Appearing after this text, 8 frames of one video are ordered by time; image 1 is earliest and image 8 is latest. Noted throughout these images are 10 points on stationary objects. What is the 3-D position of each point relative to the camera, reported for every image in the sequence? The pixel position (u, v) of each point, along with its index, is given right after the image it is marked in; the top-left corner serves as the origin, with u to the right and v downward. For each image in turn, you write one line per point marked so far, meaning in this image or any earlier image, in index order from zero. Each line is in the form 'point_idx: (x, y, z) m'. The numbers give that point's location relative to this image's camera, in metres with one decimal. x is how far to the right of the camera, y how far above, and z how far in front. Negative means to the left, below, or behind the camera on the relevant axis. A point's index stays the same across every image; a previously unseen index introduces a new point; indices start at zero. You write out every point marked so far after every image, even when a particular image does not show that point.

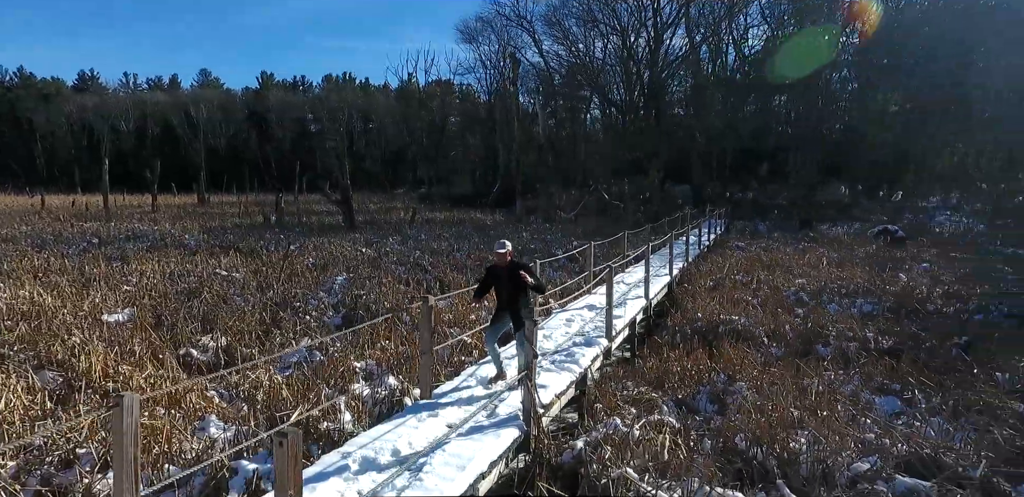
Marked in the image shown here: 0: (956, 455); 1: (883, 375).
0: (+2.7, -1.3, +3.7) m
1: (+3.0, -1.0, +5.0) m
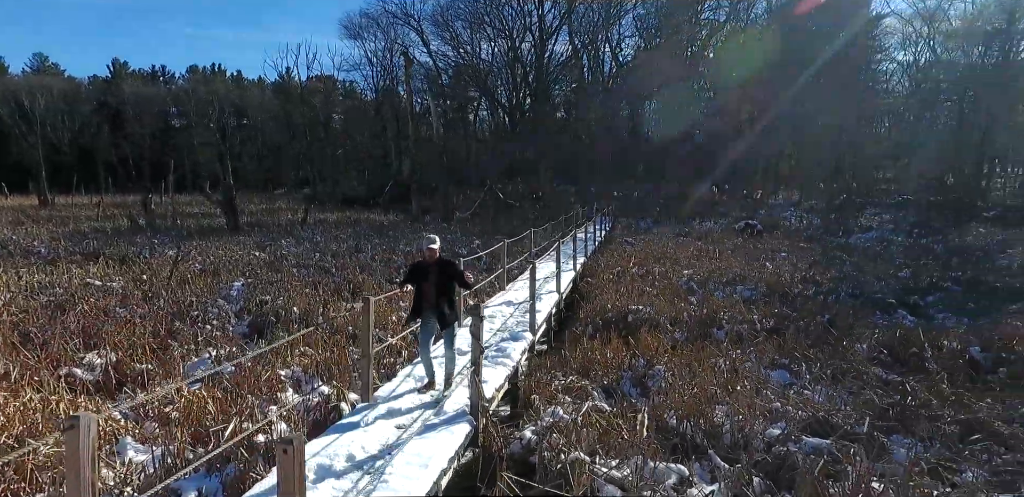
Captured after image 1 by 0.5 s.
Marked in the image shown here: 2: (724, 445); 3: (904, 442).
0: (+2.4, -1.2, +4.5) m
1: (+2.5, -1.0, +5.8) m
2: (+1.5, -1.4, +4.4) m
3: (+2.7, -1.3, +4.2) m
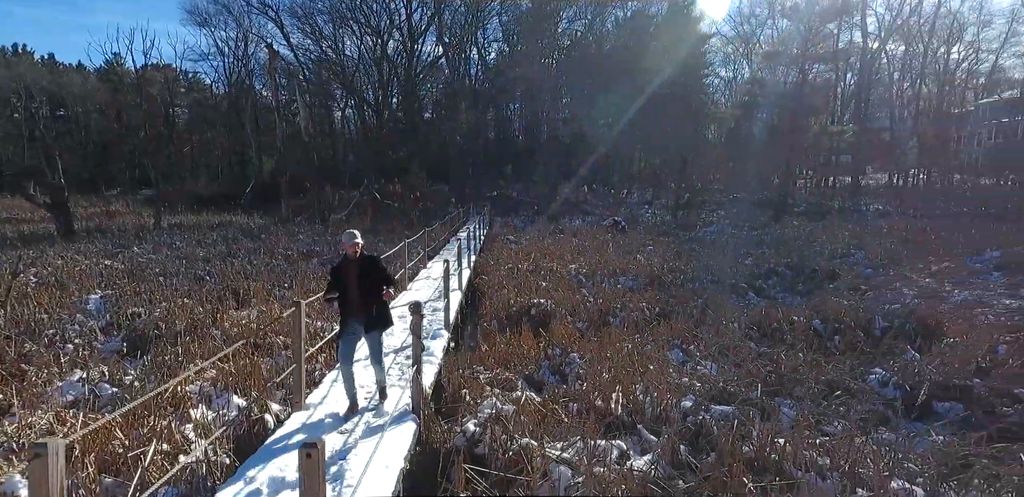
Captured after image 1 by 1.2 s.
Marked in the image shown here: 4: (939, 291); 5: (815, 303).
0: (+2.0, -1.2, +5.4) m
1: (+1.7, -0.9, +6.7) m
2: (+1.1, -1.4, +5.1) m
3: (+2.3, -1.3, +5.2) m
4: (+5.6, -0.6, +8.1) m
5: (+3.7, -0.7, +7.5) m
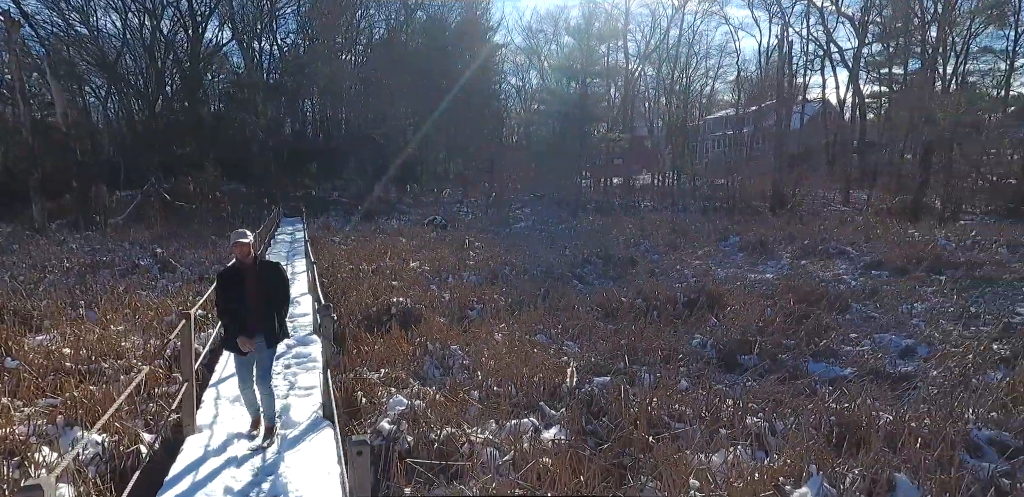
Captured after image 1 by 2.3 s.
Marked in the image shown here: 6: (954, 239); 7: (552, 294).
0: (+0.9, -1.1, +6.4) m
1: (+0.2, -0.9, +7.5) m
2: (+0.3, -1.4, +5.8) m
3: (+1.4, -1.2, +6.3) m
4: (+3.3, -0.4, +10.3) m
5: (+1.8, -0.6, +8.9) m
6: (+7.8, +0.1, +10.8) m
7: (+0.6, -0.7, +8.4) m
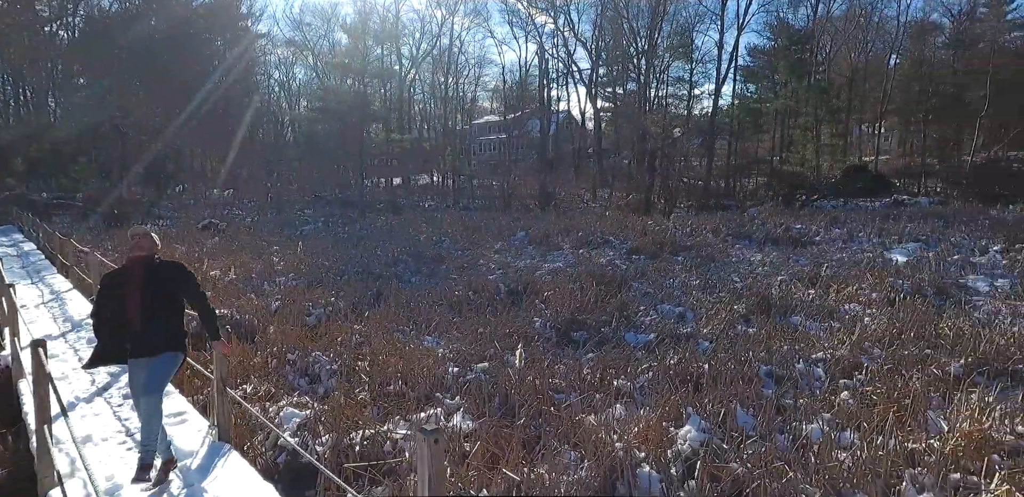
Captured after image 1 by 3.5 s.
0: (-0.5, -1.1, +6.8) m
1: (-1.6, -0.9, +7.5) m
2: (-0.8, -1.3, +6.0) m
3: (0.0, -1.1, +6.9) m
4: (0.0, -0.3, +11.3) m
5: (-0.8, -0.6, +9.5) m
6: (+3.8, +0.4, +13.7) m
7: (-1.7, -0.6, +8.5) m
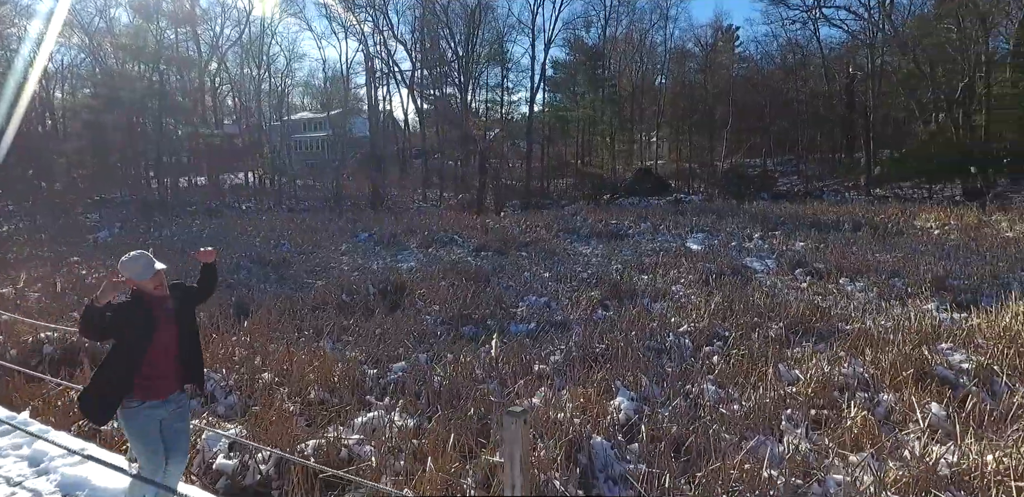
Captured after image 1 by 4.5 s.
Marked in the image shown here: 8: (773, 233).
0: (-1.4, -1.1, +6.6) m
1: (-2.7, -0.9, +6.8) m
2: (-1.4, -1.3, +5.7) m
3: (-1.1, -1.1, +6.8) m
4: (-2.6, -0.3, +10.9) m
5: (-2.7, -0.6, +8.9) m
6: (+0.1, +0.5, +14.5) m
7: (-3.1, -0.7, +7.7) m
8: (+6.3, +0.4, +15.0) m
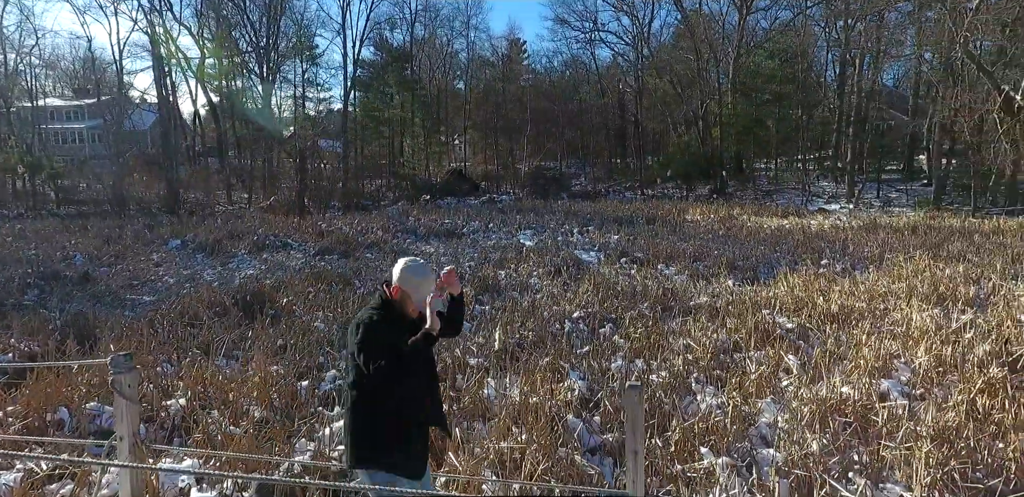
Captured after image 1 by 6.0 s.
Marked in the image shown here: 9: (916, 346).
0: (-2.1, -1.1, +6.0) m
1: (-3.3, -0.9, +5.7) m
2: (-1.7, -1.3, +5.1) m
3: (-1.8, -1.1, +6.3) m
4: (-4.8, -0.4, +9.6) m
5: (-4.1, -0.7, +7.7) m
6: (-3.6, +0.4, +13.9) m
7: (-4.1, -0.8, +6.4) m
8: (+2.0, +0.5, +16.6) m
9: (+5.0, -1.2, +7.7) m
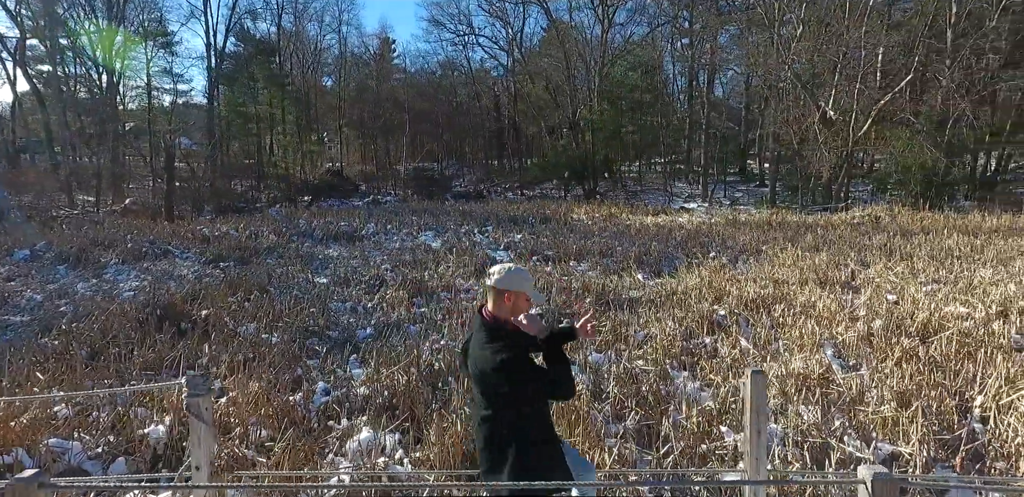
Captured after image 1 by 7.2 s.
0: (-2.0, -1.1, +5.3) m
1: (-3.2, -1.0, +4.7) m
2: (-1.4, -1.3, +4.6) m
3: (-1.8, -1.1, +5.7) m
4: (-5.5, -0.5, +8.1) m
5: (-4.4, -0.7, +6.4) m
6: (-5.5, +0.3, +12.6) m
7: (-4.0, -0.8, +5.2) m
8: (-0.7, +0.5, +16.6) m
9: (+4.4, -1.0, +8.7) m
